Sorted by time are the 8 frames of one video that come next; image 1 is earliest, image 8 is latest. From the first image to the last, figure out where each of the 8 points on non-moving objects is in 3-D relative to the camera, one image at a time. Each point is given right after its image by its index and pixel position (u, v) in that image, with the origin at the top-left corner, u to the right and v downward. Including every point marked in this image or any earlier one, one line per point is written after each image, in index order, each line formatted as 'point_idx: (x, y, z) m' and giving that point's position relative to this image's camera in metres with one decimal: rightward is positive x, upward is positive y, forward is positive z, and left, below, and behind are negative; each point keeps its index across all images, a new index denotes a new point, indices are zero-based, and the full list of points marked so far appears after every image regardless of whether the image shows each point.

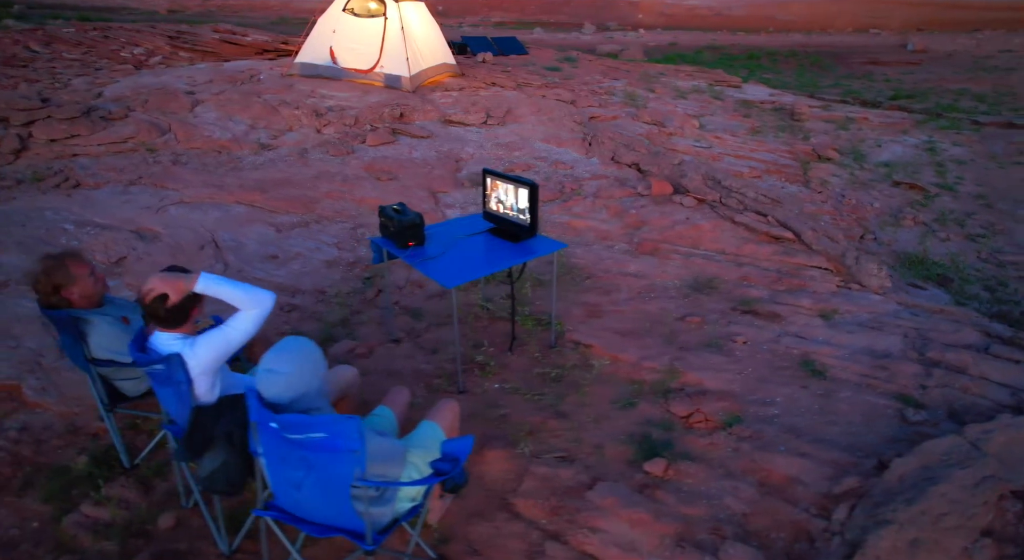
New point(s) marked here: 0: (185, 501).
0: (-1.4, -1.0, +3.5) m
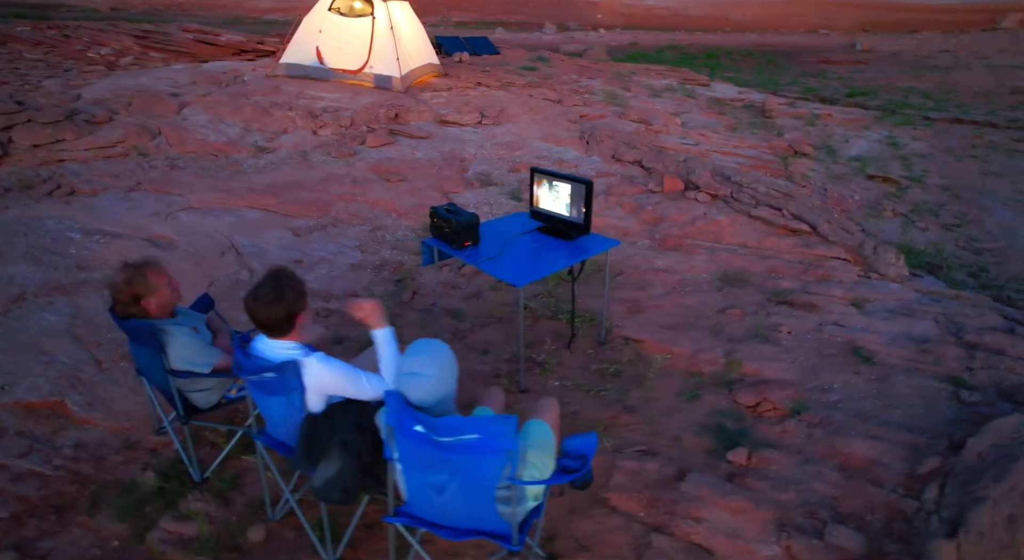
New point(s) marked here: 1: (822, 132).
0: (-1.0, -1.0, +3.4) m
1: (+3.6, +1.7, +9.3) m
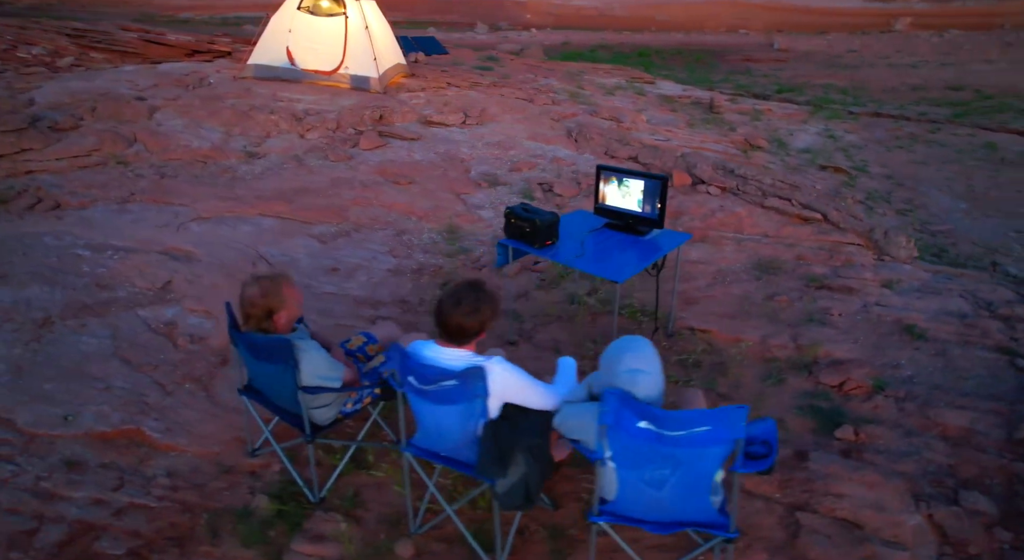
0: (-0.4, -1.0, +3.3) m
1: (+3.1, +1.9, +9.8) m
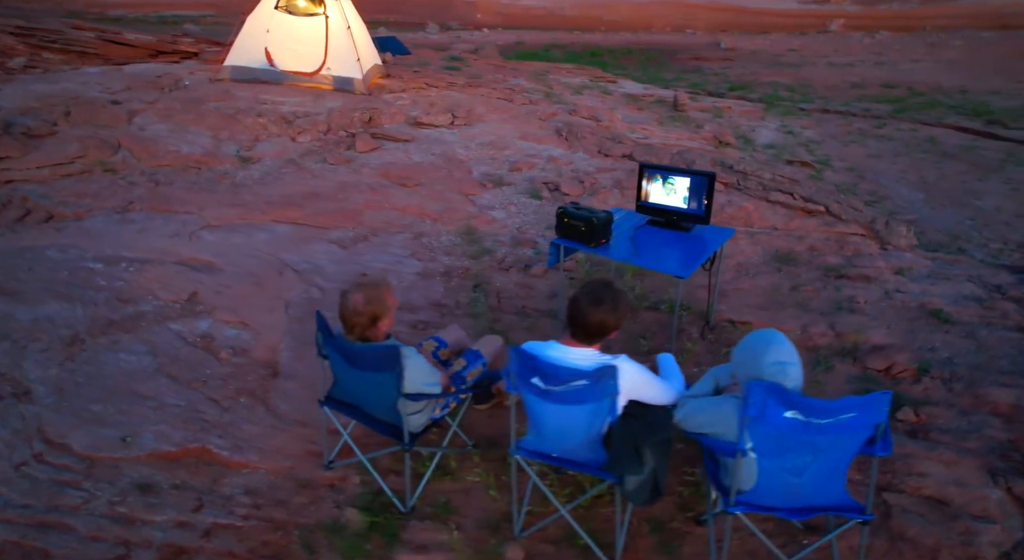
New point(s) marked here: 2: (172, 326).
0: (0.0, -1.0, +3.3) m
1: (+2.8, +2.0, +10.1) m
2: (-2.0, -0.3, +4.6) m
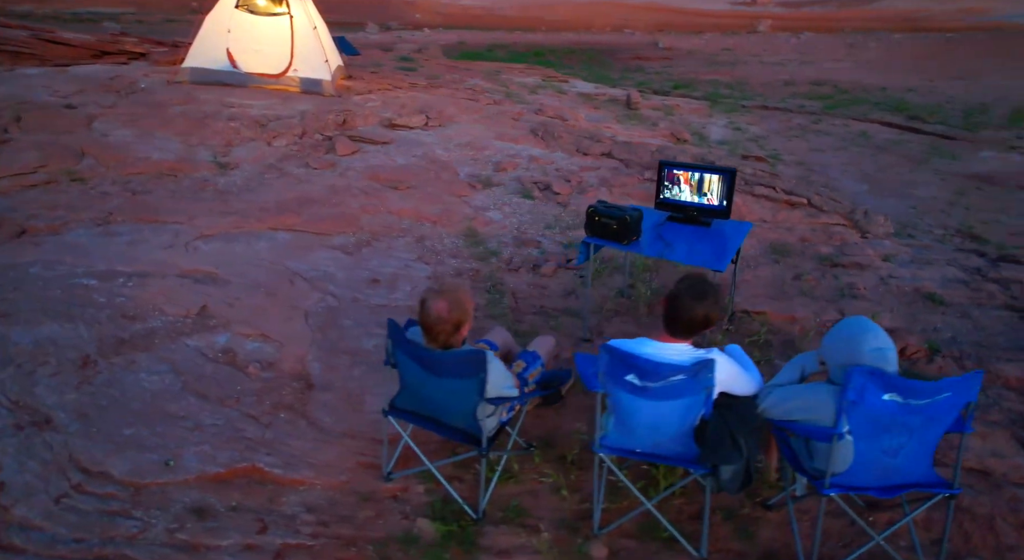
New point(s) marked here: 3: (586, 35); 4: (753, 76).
0: (+0.4, -1.0, +3.3) m
1: (+2.2, +2.1, +10.4) m
2: (-1.8, -0.3, +4.4) m
3: (+1.4, +4.6, +14.8) m
4: (+4.0, +3.4, +13.2) m
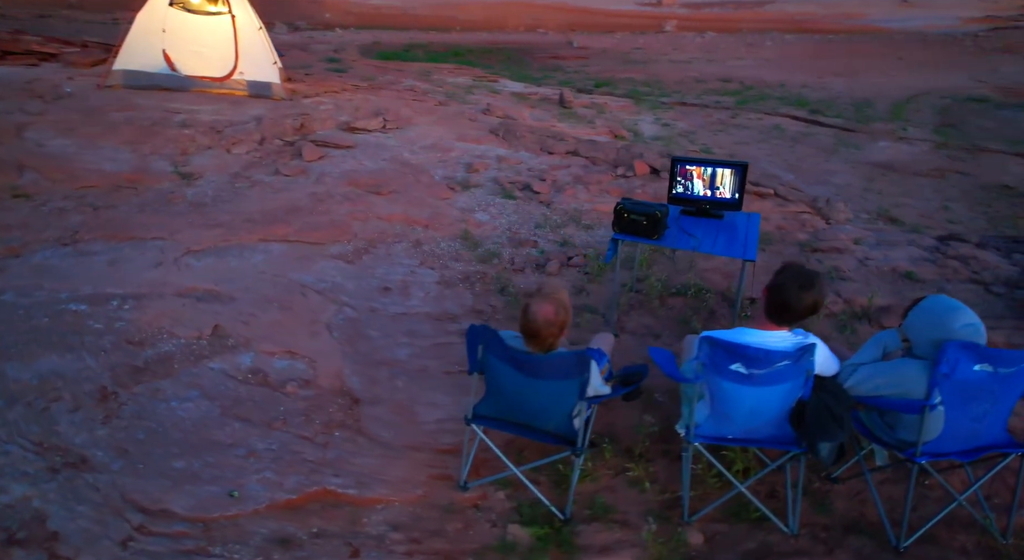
0: (+0.8, -1.0, +3.4) m
1: (+1.4, +2.2, +10.7) m
2: (-1.6, -0.4, +4.1) m
3: (-0.2, +4.6, +14.8) m
4: (+2.6, +3.6, +13.7) m
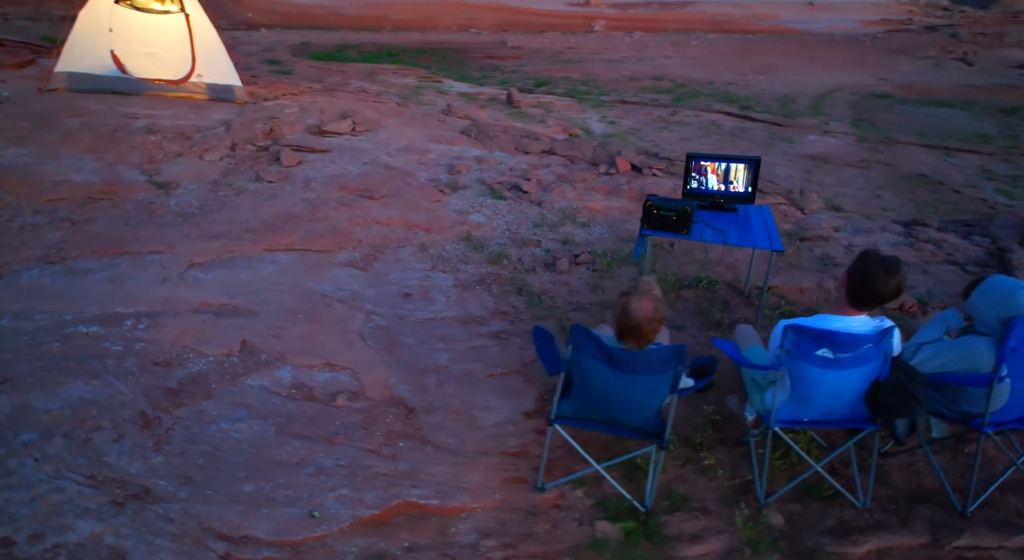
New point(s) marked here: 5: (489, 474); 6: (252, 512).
0: (+1.1, -1.0, +3.5) m
1: (+0.7, +2.2, +10.8) m
2: (-1.3, -0.5, +4.0) m
3: (-1.5, +4.6, +14.7) m
4: (+1.5, +3.6, +13.9) m
5: (-0.1, -0.9, +3.6) m
6: (-1.1, -0.9, +3.2) m
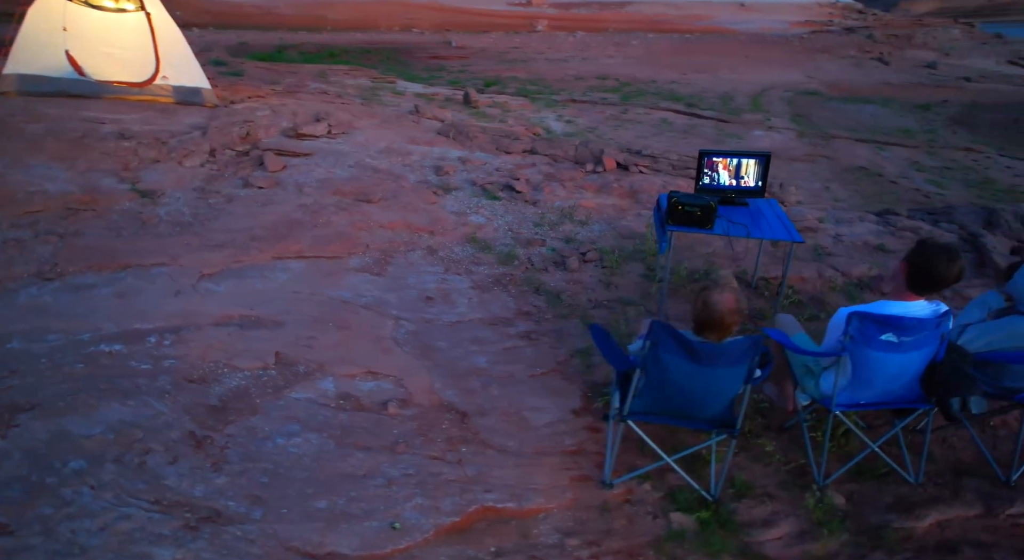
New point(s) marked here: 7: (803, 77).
0: (+1.4, -0.9, +3.6) m
1: (+0.1, +2.2, +10.8) m
2: (-1.1, -0.5, +3.8) m
3: (-2.6, +4.5, +14.5) m
4: (+0.5, +3.7, +14.0) m
5: (+0.2, -0.9, +3.6) m
6: (-0.7, -1.0, +3.1) m
7: (+5.8, +4.1, +15.8) m
